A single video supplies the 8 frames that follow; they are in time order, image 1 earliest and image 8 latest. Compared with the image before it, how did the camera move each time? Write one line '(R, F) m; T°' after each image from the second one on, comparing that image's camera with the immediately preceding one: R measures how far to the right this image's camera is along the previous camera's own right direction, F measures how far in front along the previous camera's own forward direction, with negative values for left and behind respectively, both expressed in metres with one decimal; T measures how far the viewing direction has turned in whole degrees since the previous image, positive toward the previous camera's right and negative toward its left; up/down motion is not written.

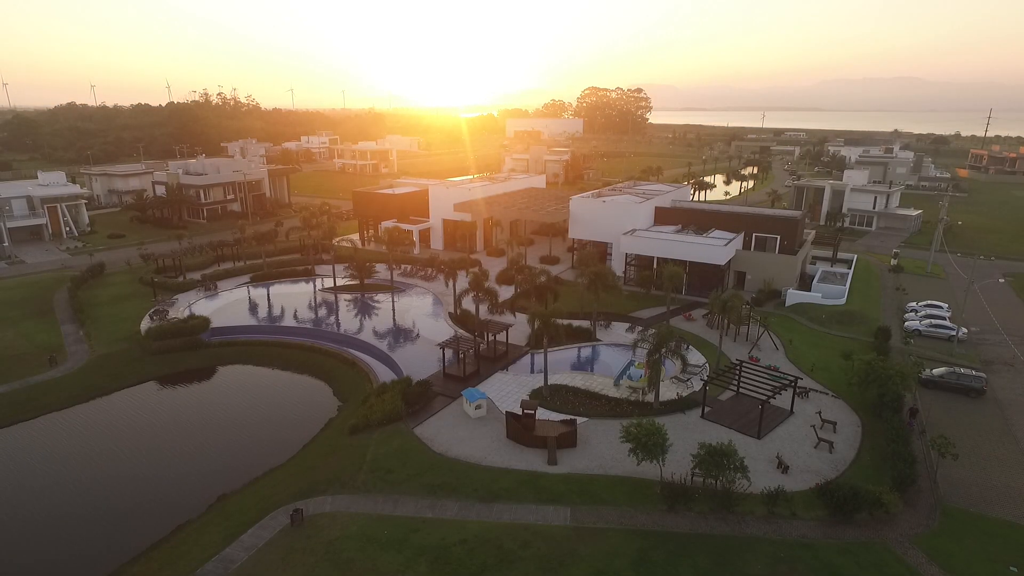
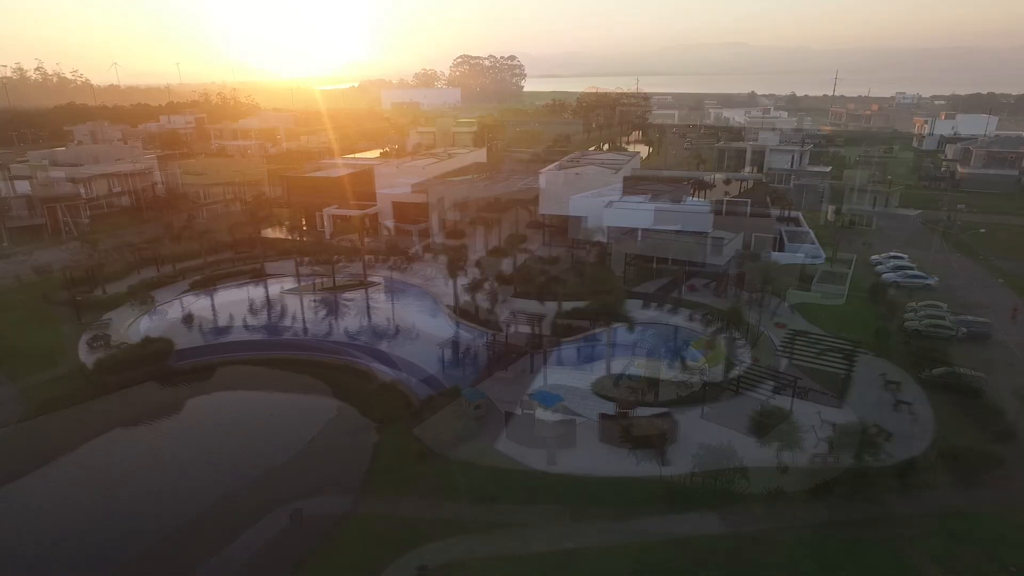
(-7.3, +3.4) m; +11°
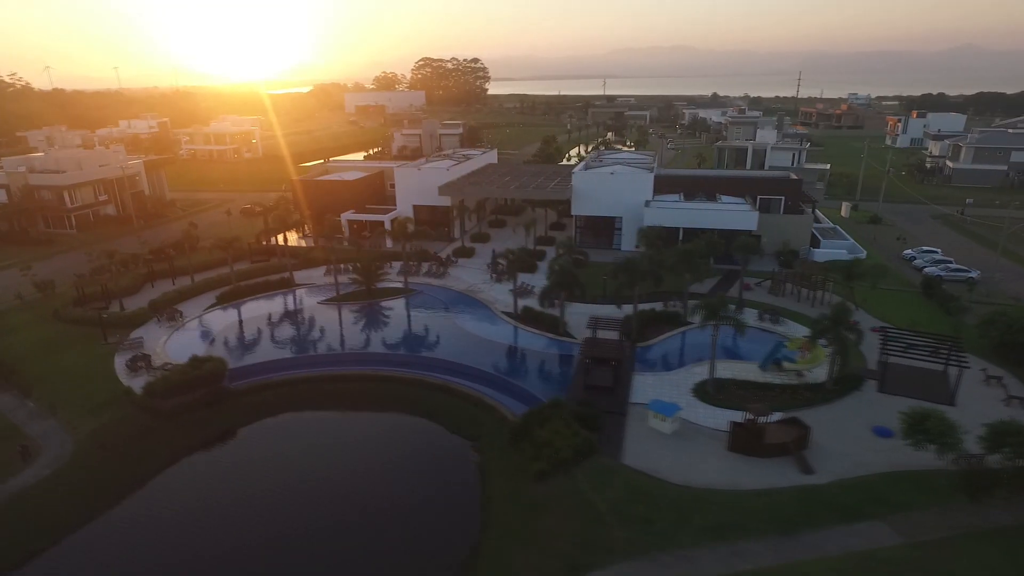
(-5.6, +1.7) m; +4°
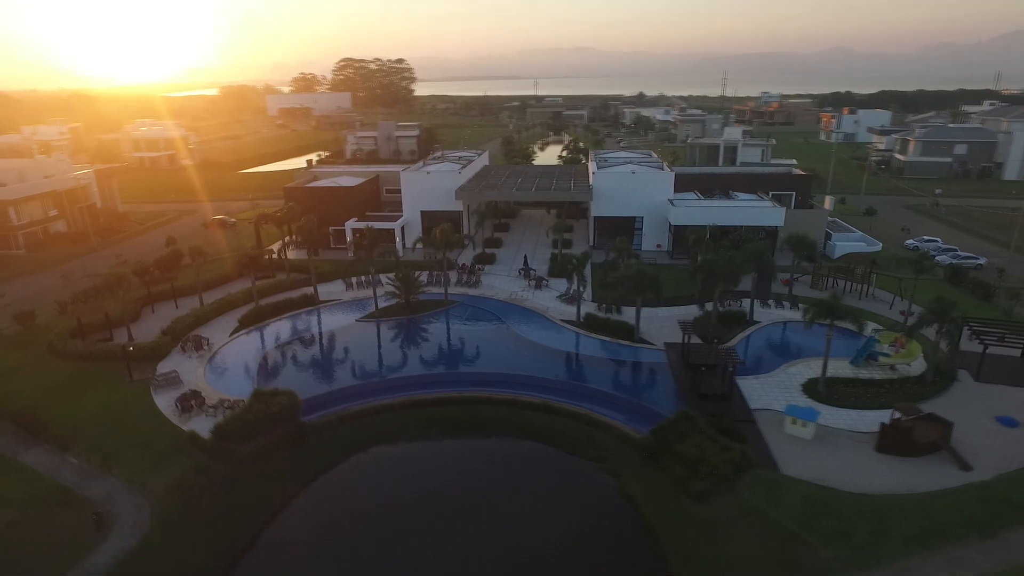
(-7.2, +2.2) m; +7°
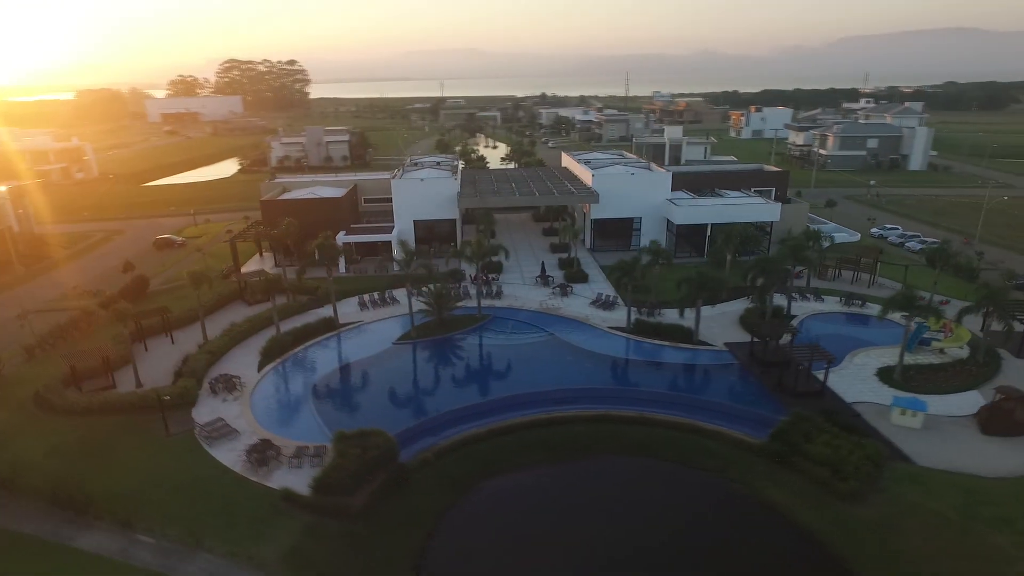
(-7.5, +2.1) m; +10°
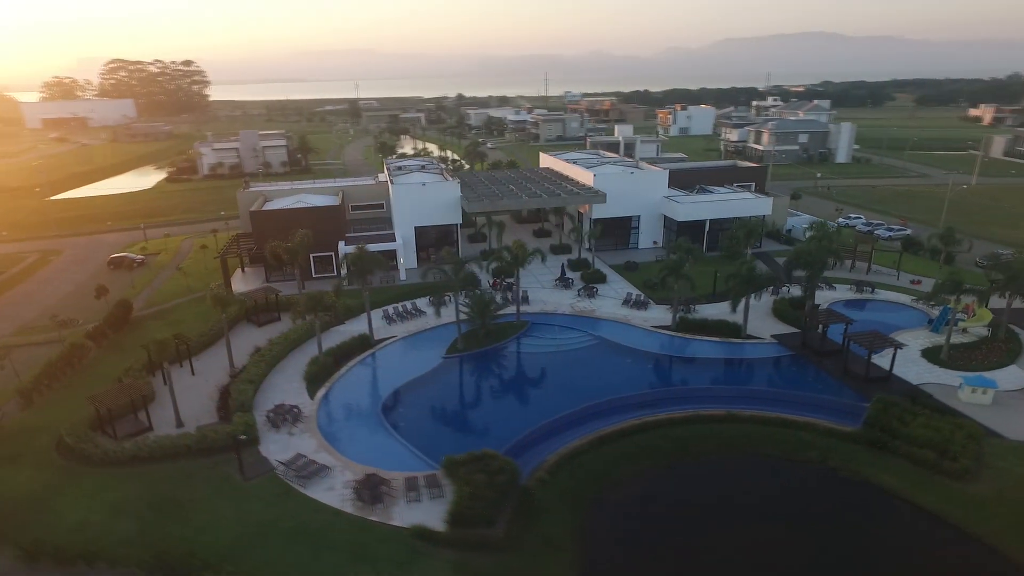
(-6.7, +1.4) m; +8°
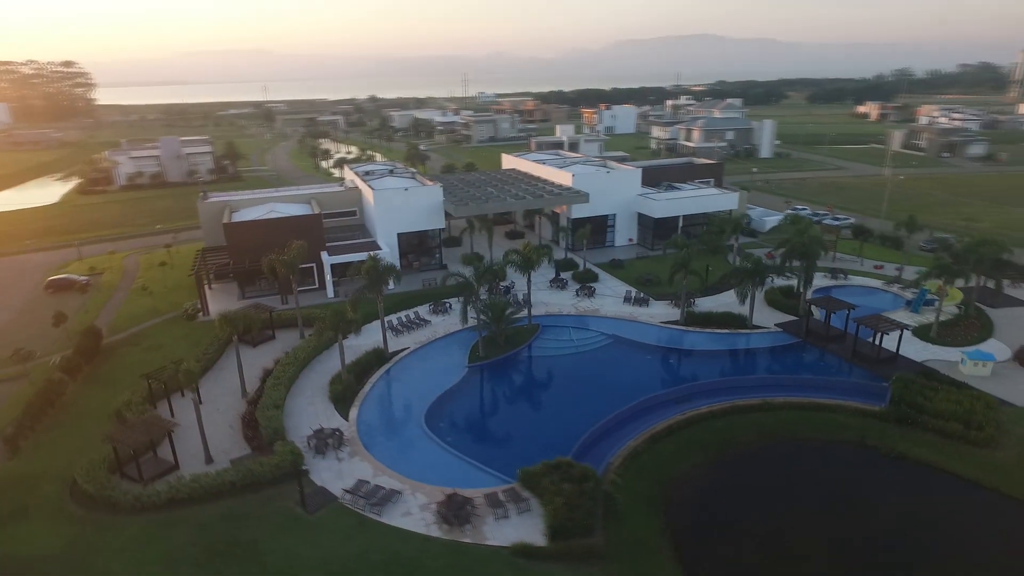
(-5.0, +0.8) m; +8°
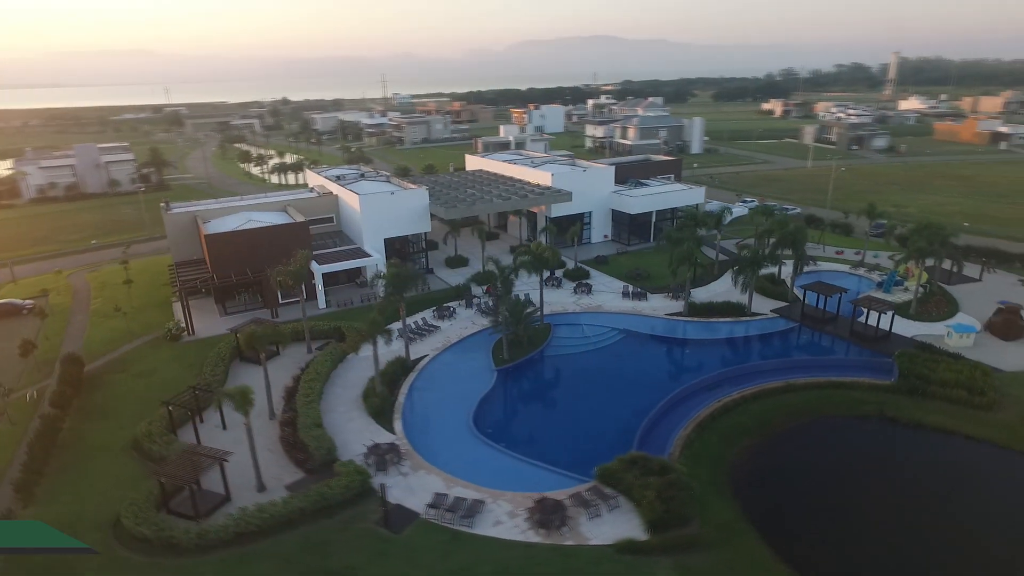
(-4.9, +0.4) m; +8°
